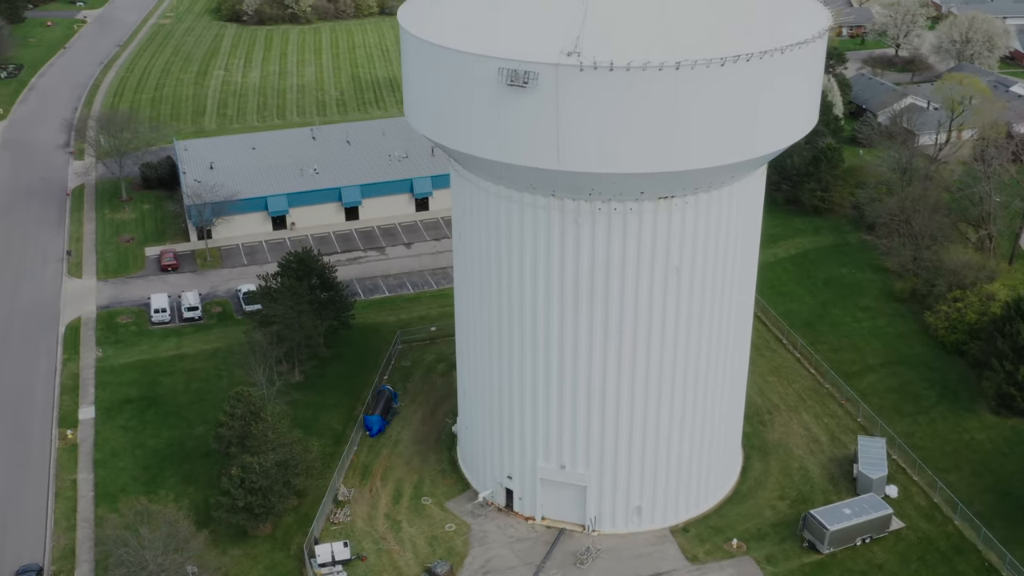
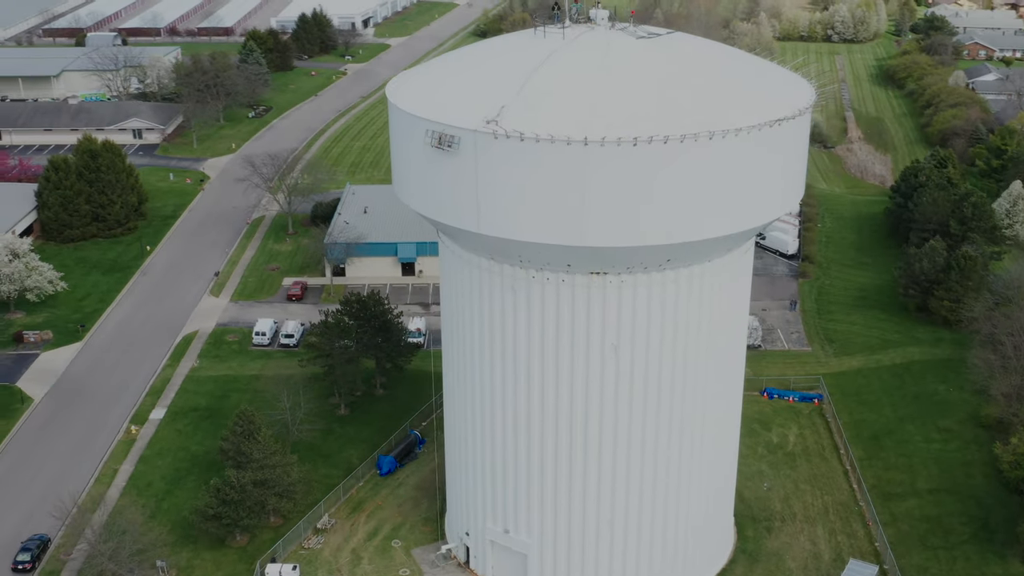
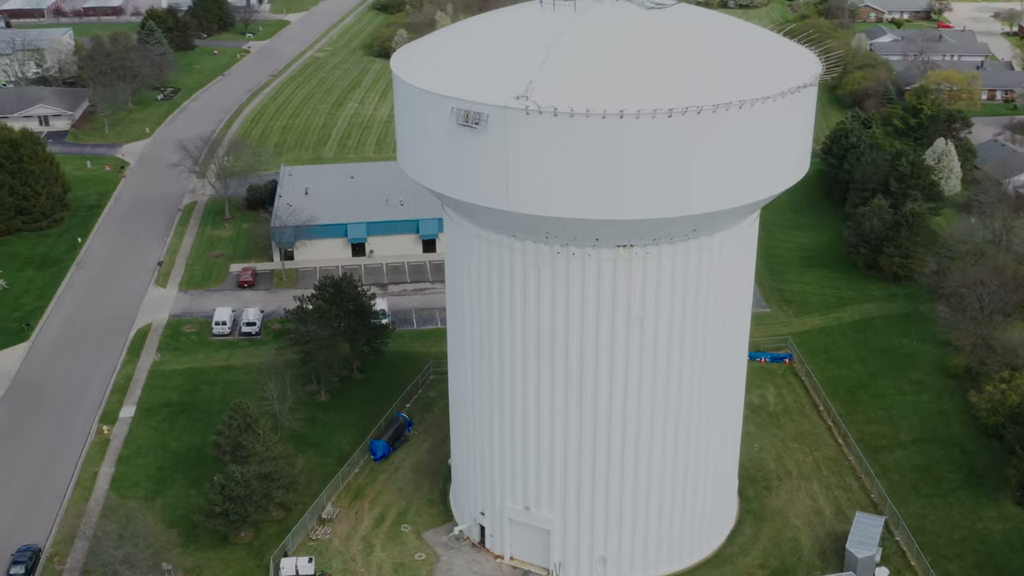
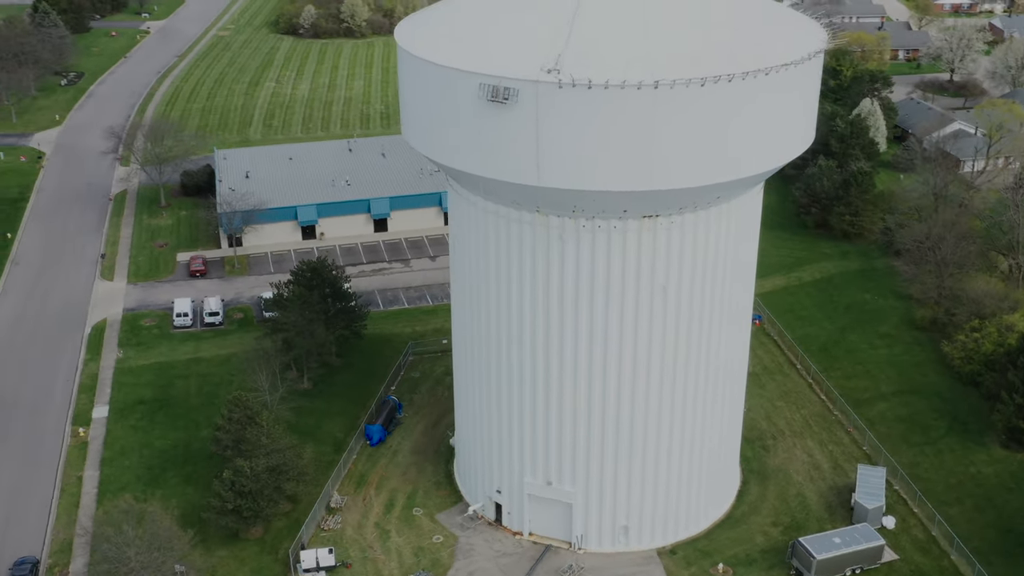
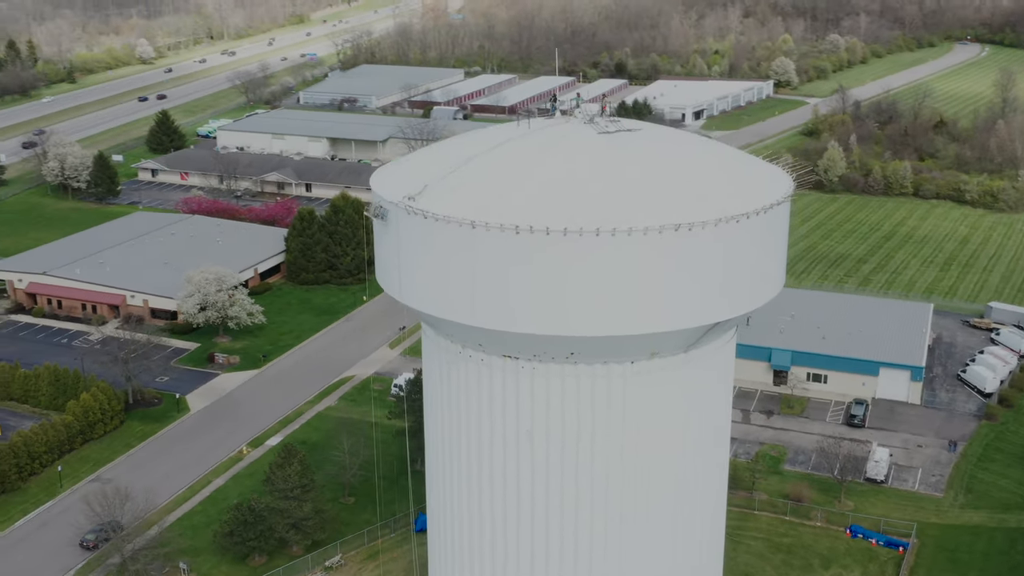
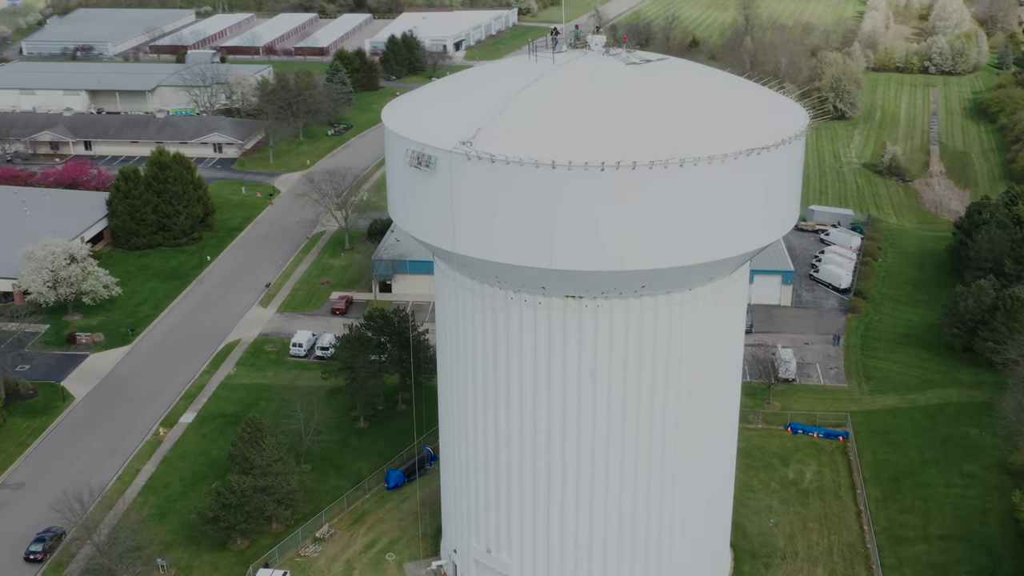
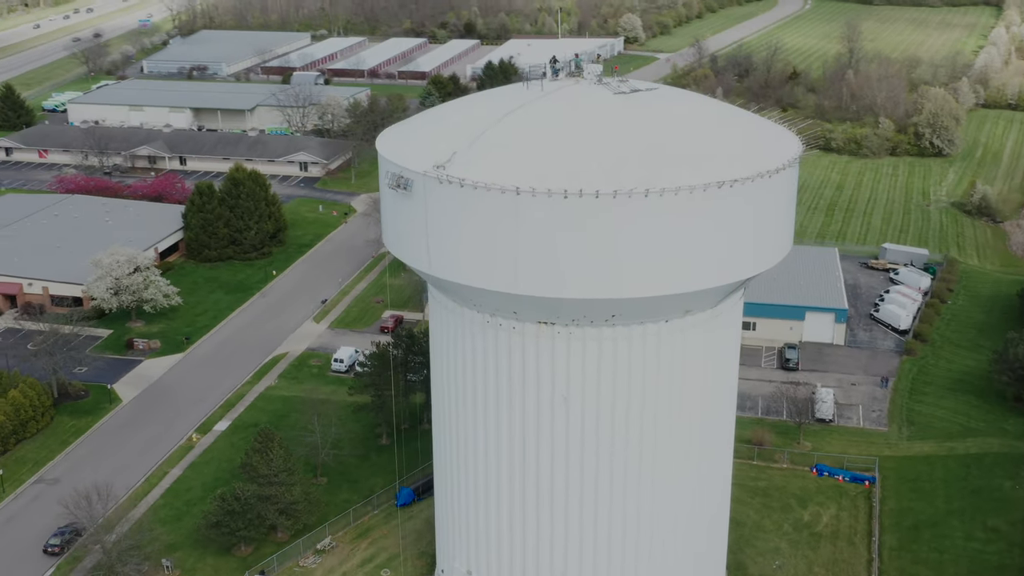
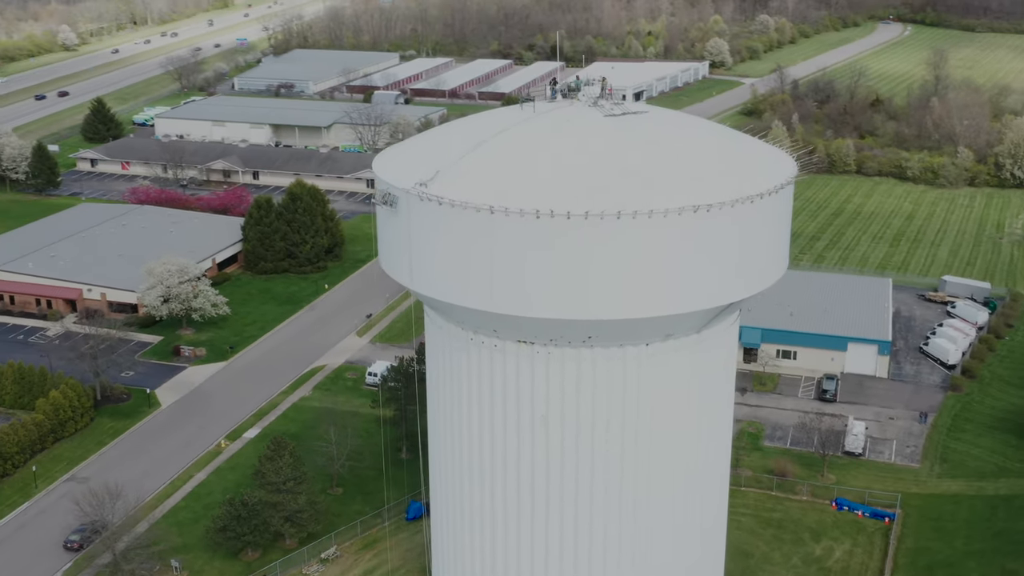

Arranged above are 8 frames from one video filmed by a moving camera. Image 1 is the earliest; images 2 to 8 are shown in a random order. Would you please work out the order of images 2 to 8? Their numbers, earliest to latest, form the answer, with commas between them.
4, 3, 2, 6, 7, 8, 5
